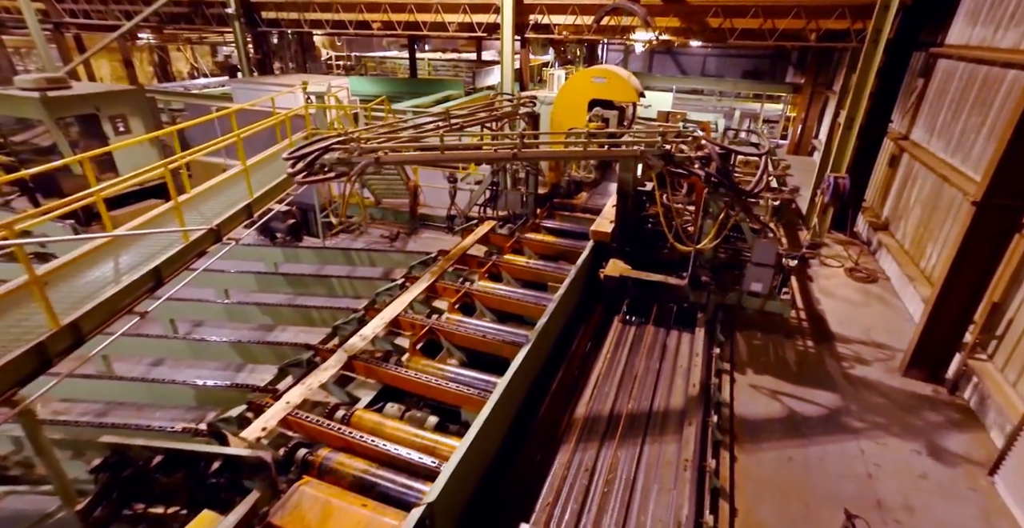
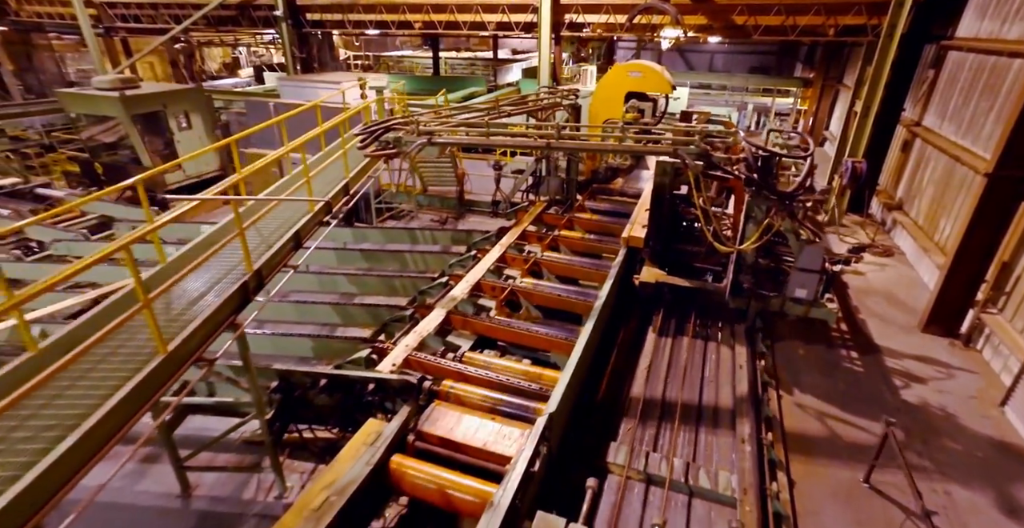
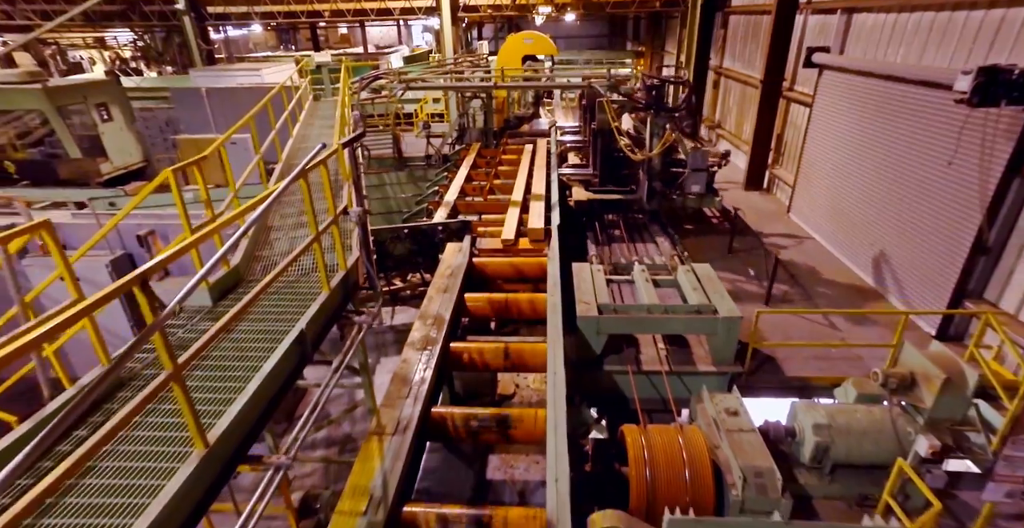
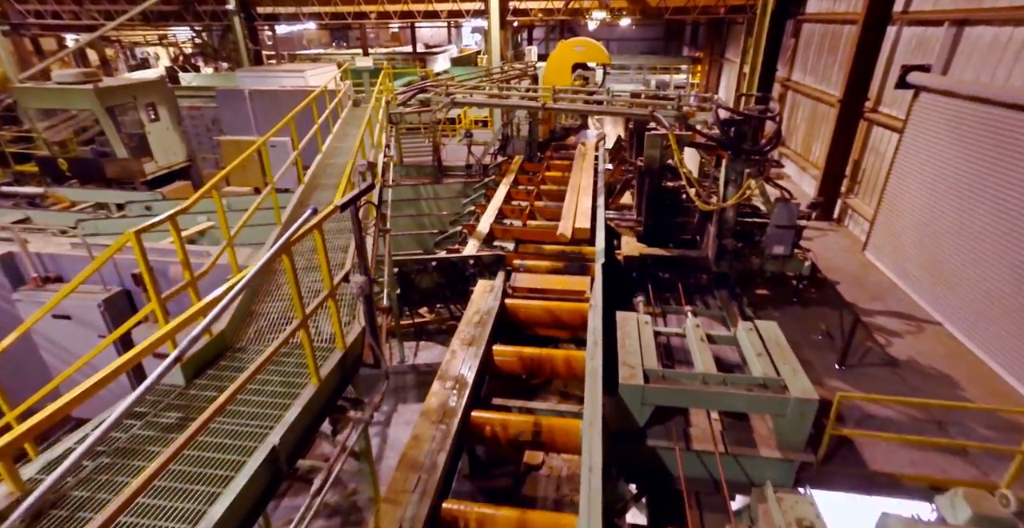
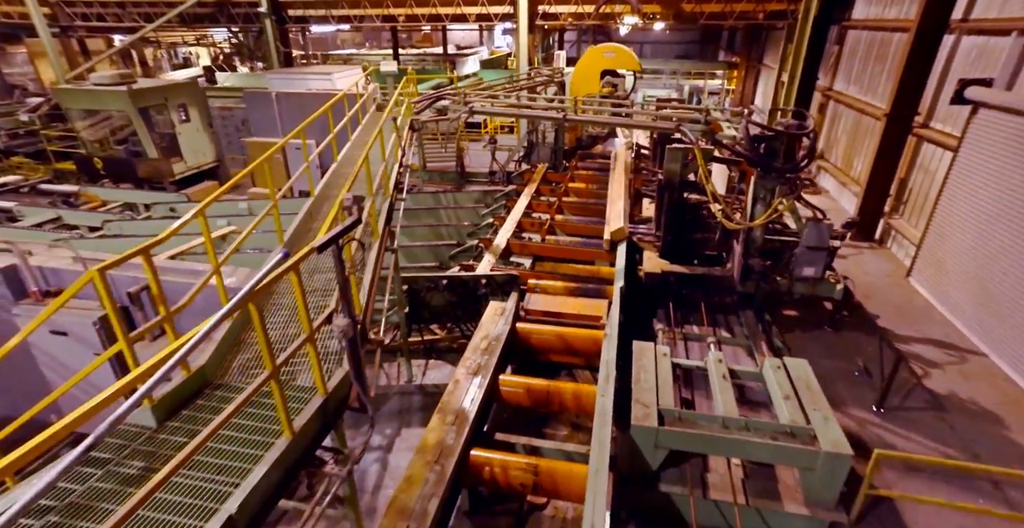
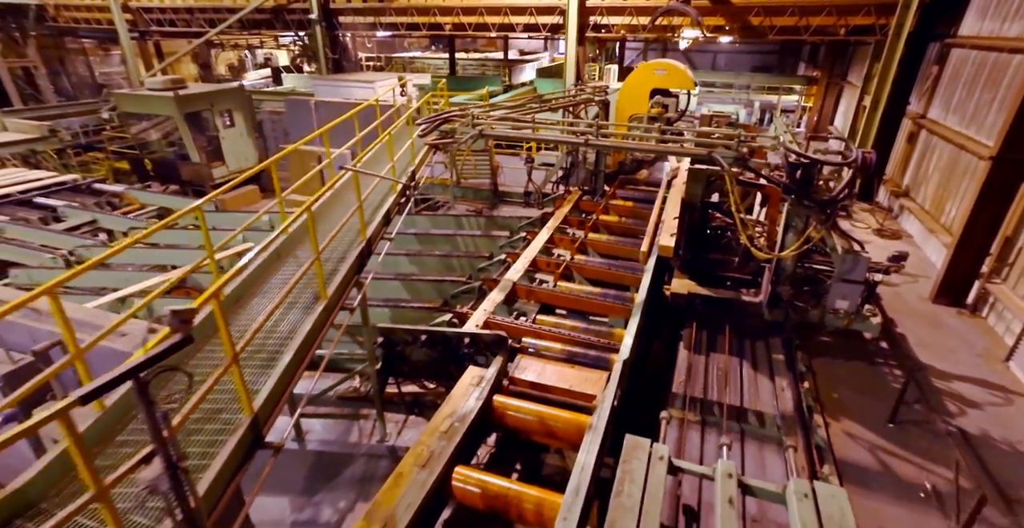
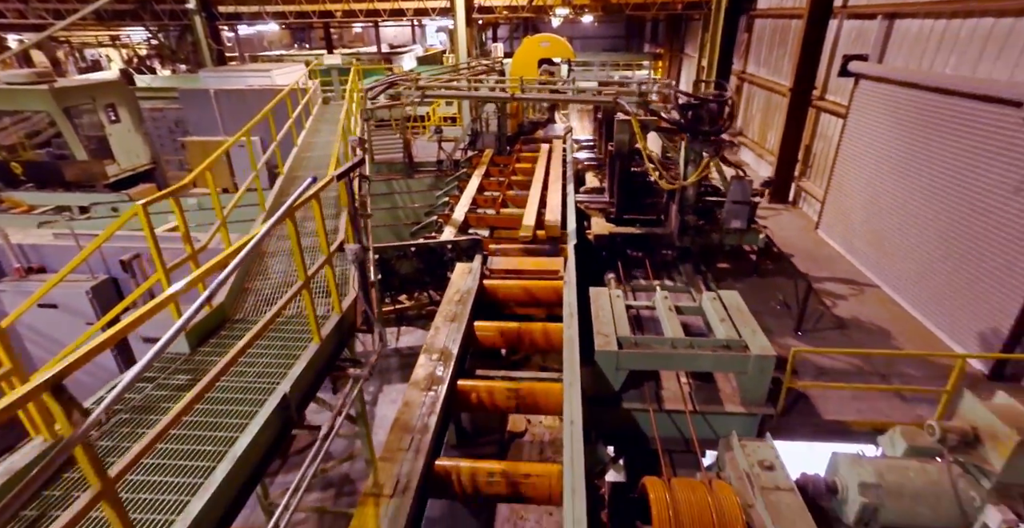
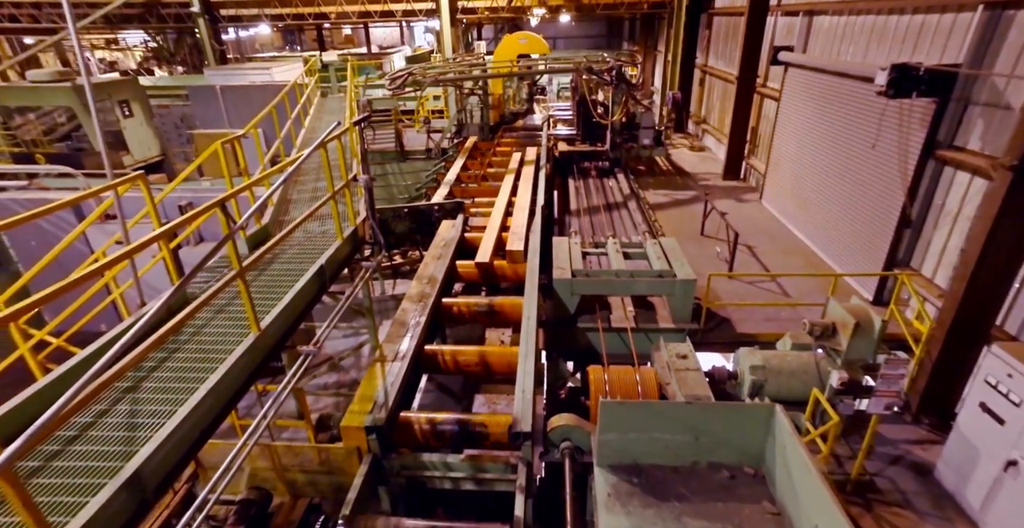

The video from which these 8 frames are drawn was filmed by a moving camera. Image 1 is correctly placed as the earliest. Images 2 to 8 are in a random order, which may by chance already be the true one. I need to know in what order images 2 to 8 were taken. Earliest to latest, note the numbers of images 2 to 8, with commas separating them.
2, 6, 5, 4, 7, 3, 8
